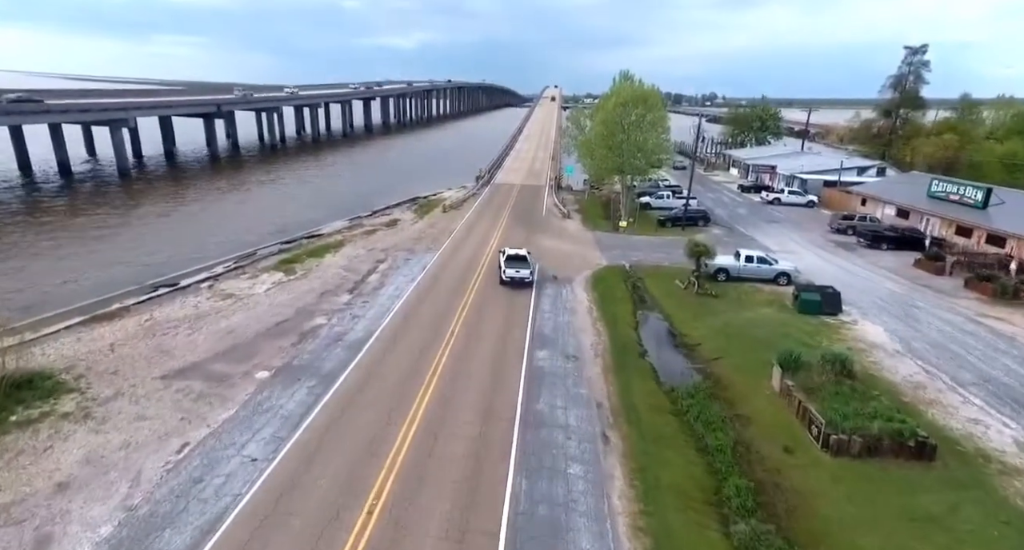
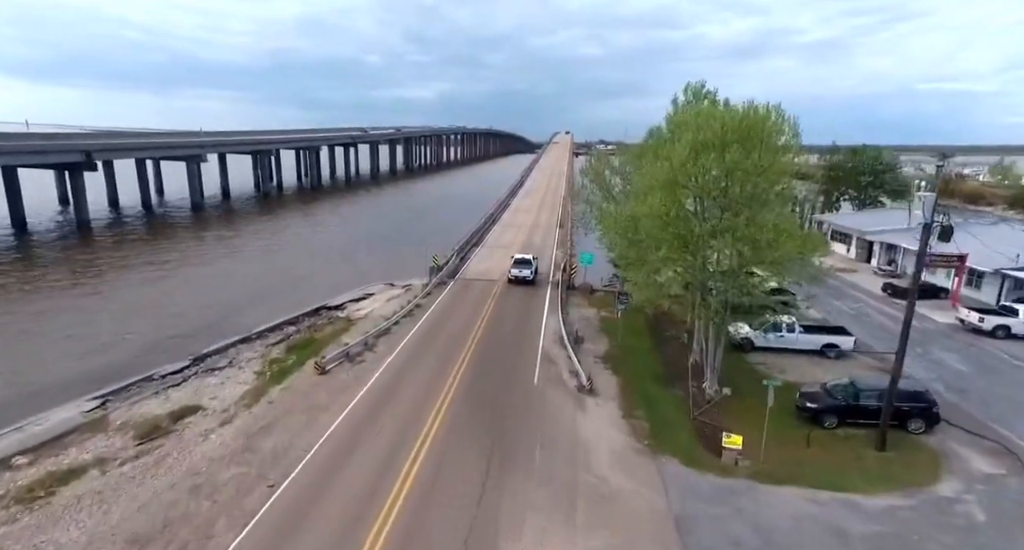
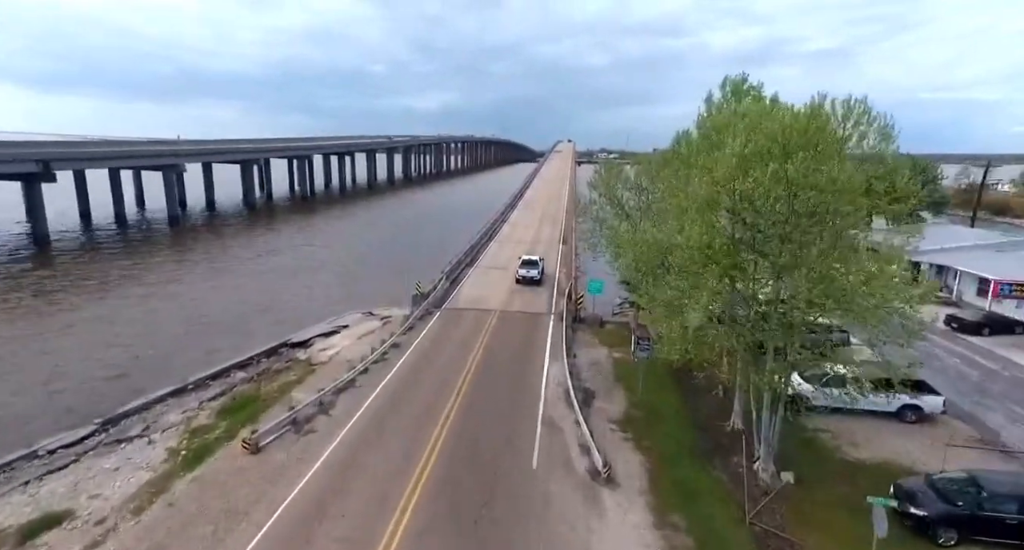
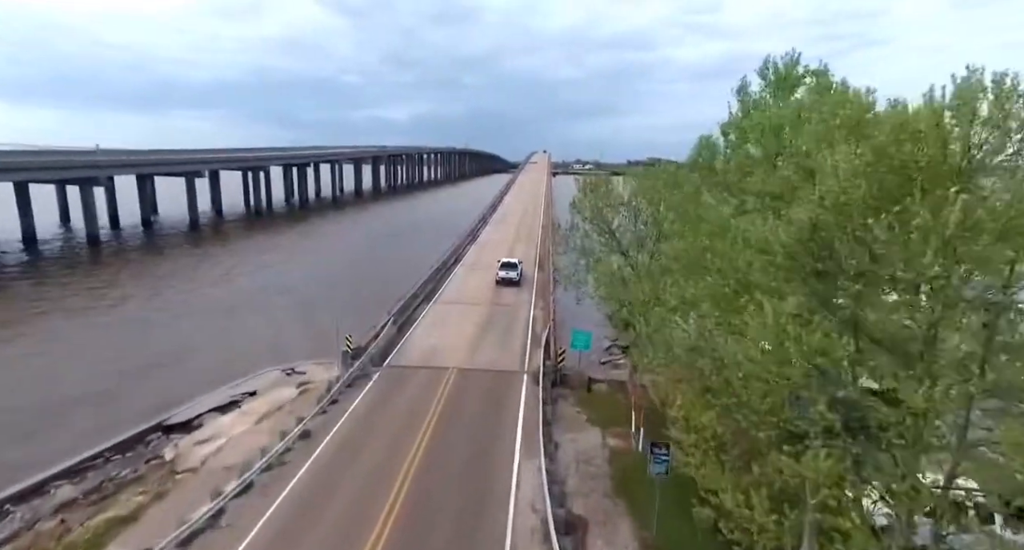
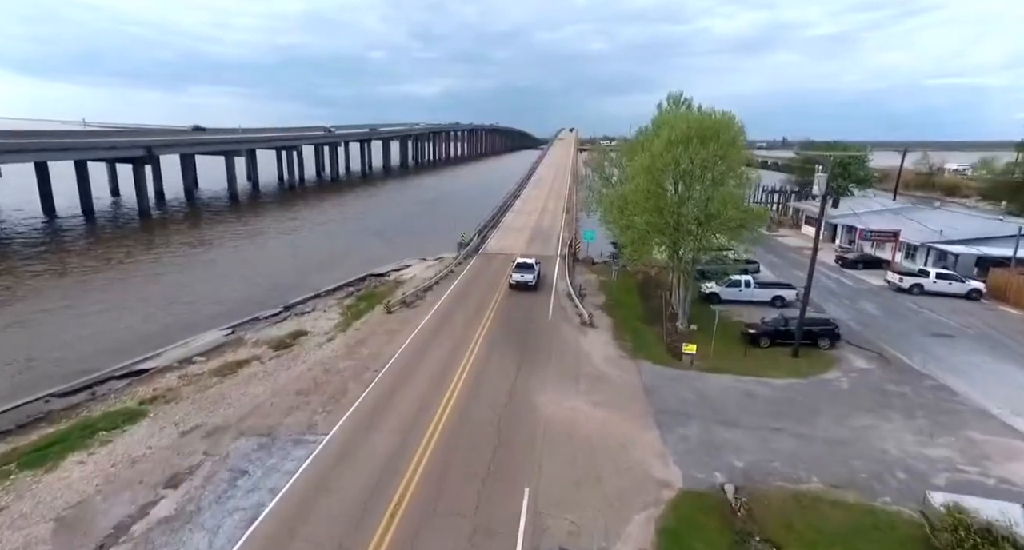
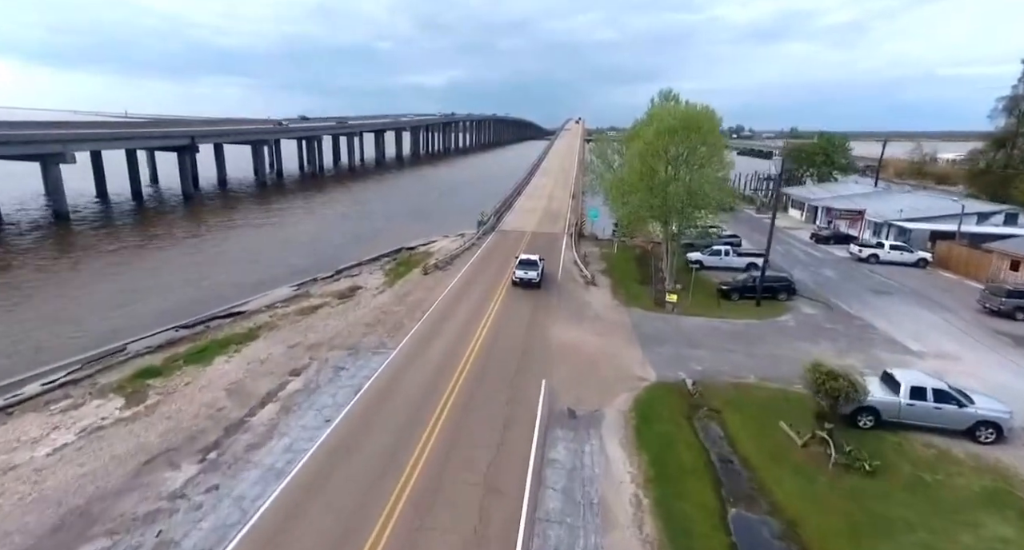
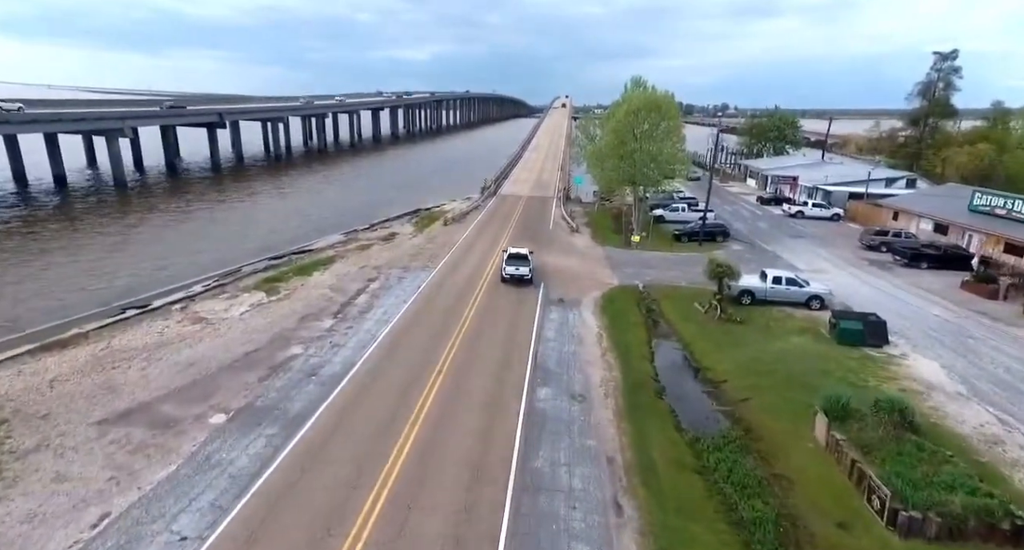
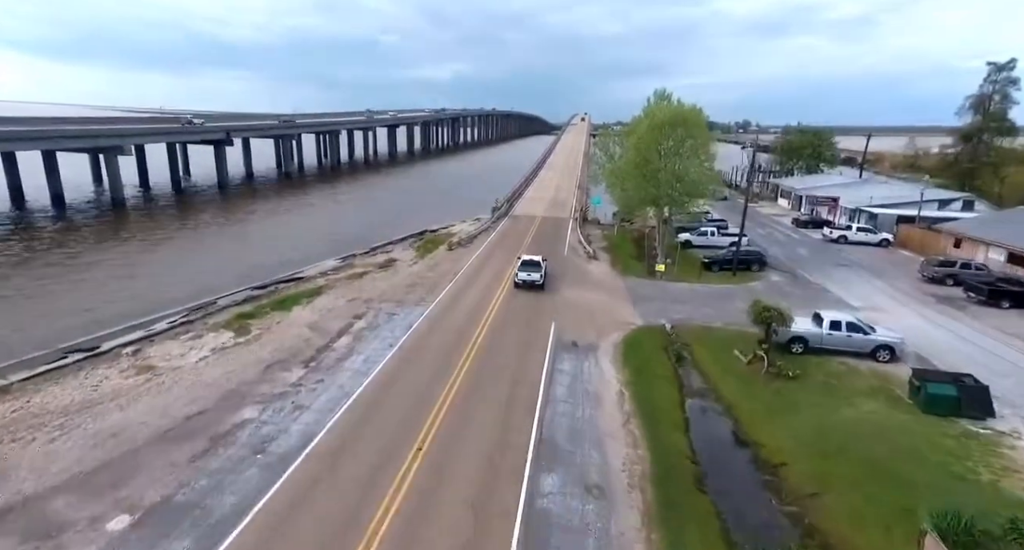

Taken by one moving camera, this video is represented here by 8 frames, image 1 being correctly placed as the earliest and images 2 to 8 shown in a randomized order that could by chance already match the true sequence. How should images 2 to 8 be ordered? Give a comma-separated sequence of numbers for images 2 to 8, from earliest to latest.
7, 8, 6, 5, 2, 3, 4
